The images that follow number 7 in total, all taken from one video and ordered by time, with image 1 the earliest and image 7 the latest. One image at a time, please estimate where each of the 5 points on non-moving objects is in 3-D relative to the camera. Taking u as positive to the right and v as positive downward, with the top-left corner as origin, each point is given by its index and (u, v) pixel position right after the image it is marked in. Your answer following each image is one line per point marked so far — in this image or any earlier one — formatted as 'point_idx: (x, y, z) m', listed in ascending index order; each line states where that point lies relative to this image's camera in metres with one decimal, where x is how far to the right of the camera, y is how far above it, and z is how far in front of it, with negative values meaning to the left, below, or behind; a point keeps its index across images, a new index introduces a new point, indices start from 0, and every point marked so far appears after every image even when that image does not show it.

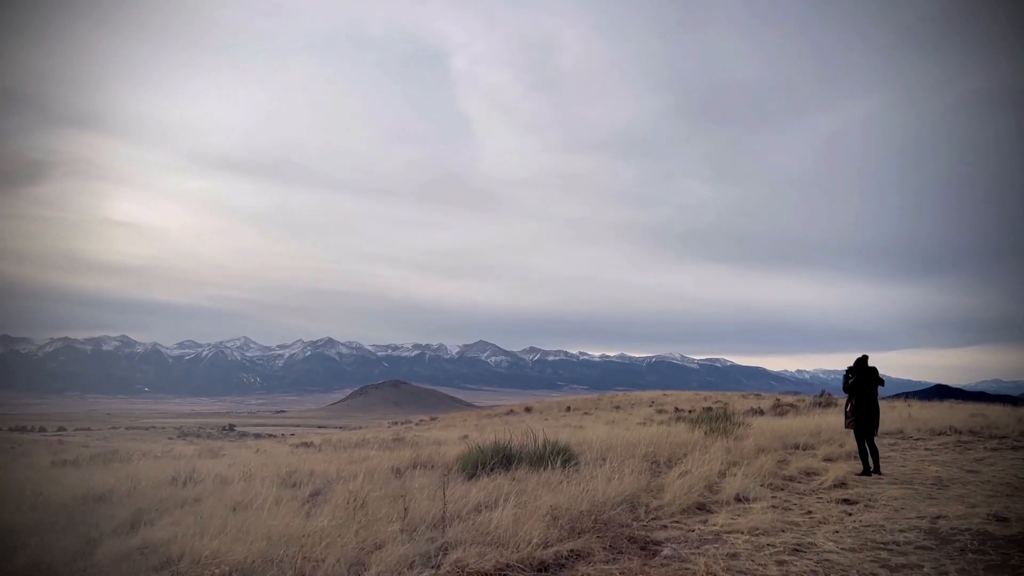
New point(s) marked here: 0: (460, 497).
0: (-0.7, -2.9, +7.1) m
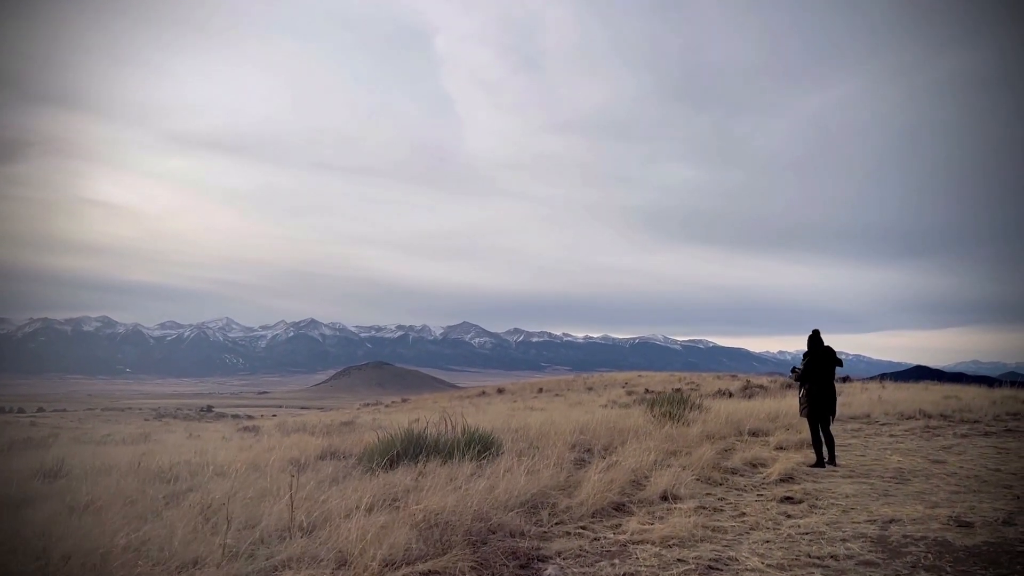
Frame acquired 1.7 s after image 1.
0: (-2.0, -2.4, +6.0) m
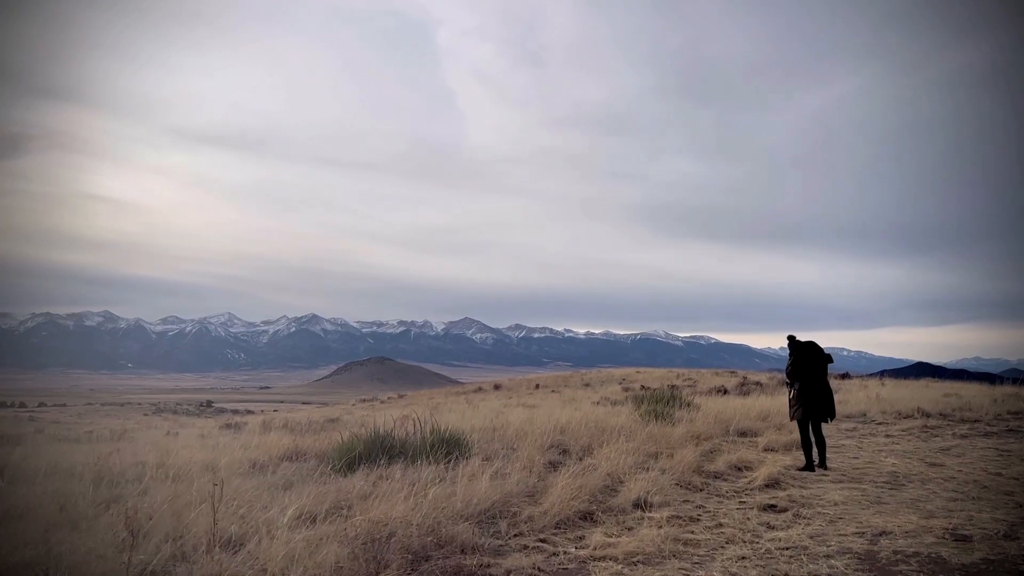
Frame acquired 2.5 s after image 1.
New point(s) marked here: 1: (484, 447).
0: (-2.5, -2.3, +5.5) m
1: (-0.4, -2.5, +8.1) m
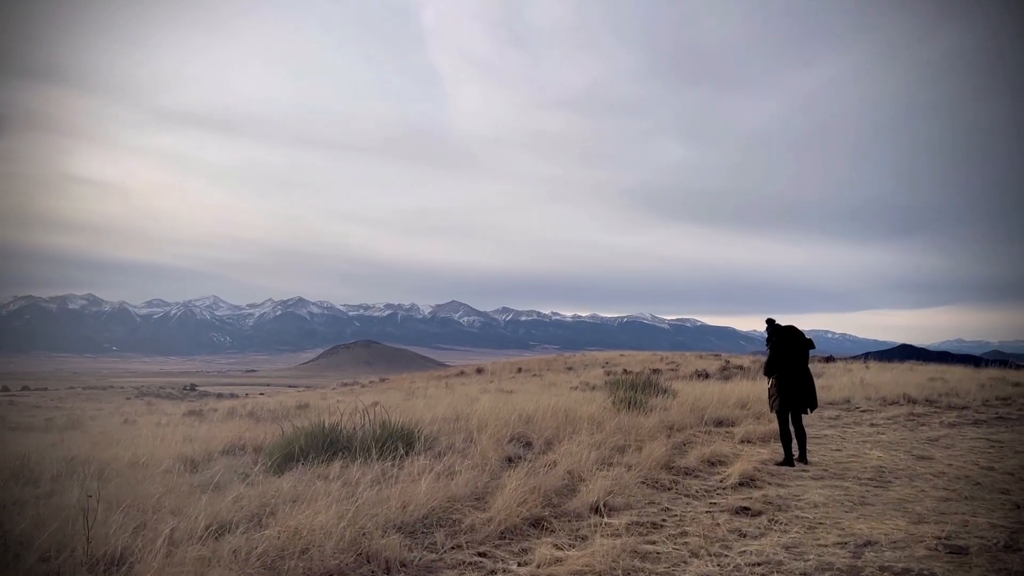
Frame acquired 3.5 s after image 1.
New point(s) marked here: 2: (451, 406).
0: (-3.0, -2.1, +4.8) m
1: (-1.1, -2.2, +7.4) m
2: (-1.5, -3.0, +12.9) m
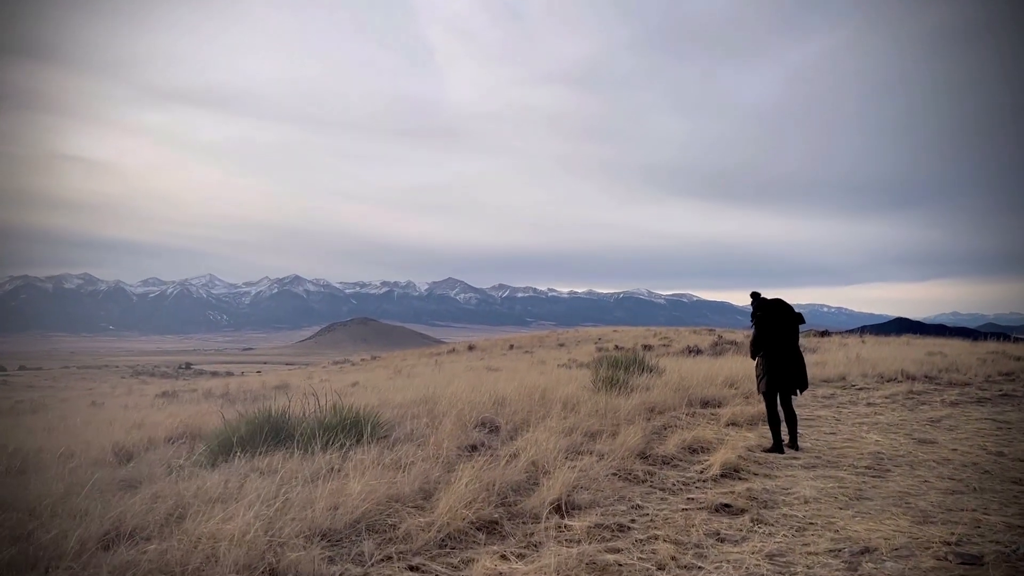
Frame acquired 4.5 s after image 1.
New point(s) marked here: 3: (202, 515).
0: (-3.5, -1.9, +4.1) m
1: (-1.5, -1.8, +6.8) m
2: (-2.0, -2.4, +12.3) m
3: (-2.7, -1.9, +4.4) m
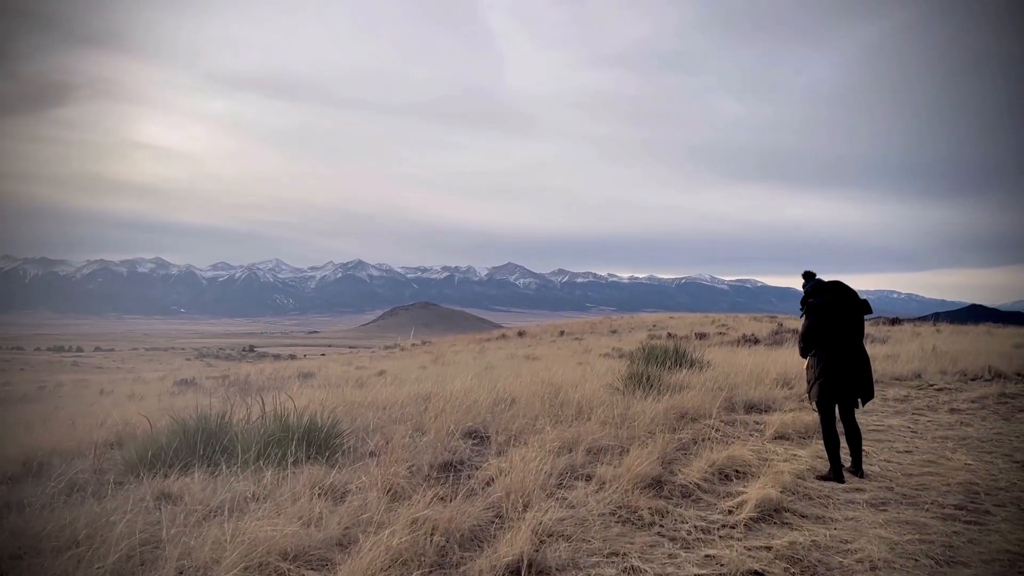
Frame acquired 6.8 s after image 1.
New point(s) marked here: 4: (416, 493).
0: (-3.8, -1.8, +3.4) m
1: (-1.6, -1.6, +5.9) m
2: (-1.5, -2.0, +11.4) m
3: (-3.0, -1.8, +3.6) m
4: (-0.8, -1.7, +4.3) m
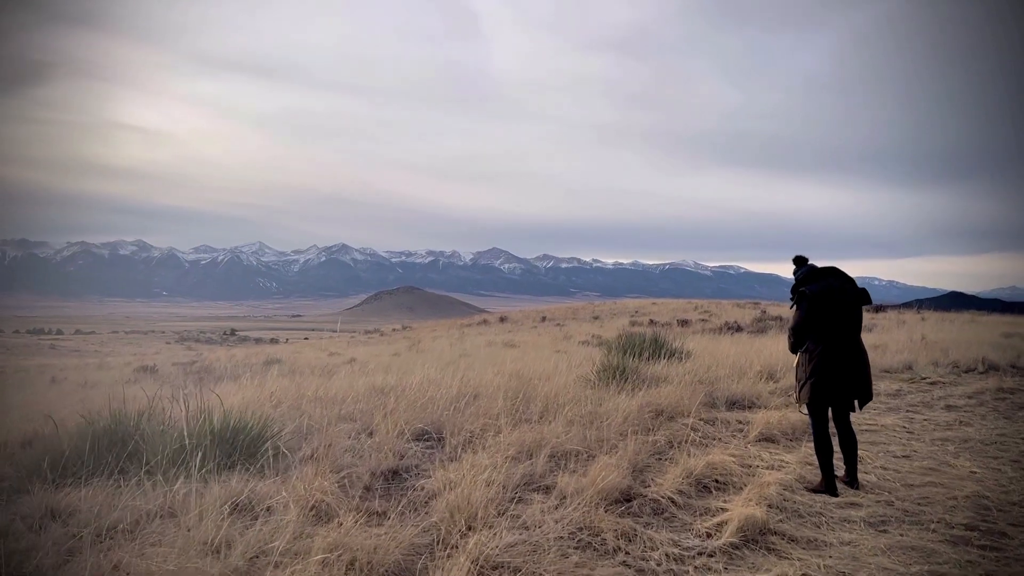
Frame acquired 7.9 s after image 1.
0: (-4.2, -1.7, +2.7) m
1: (-2.0, -1.5, +5.2) m
2: (-2.1, -1.7, +10.8) m
3: (-3.4, -1.7, +2.9) m
4: (-1.2, -1.6, +3.7) m
